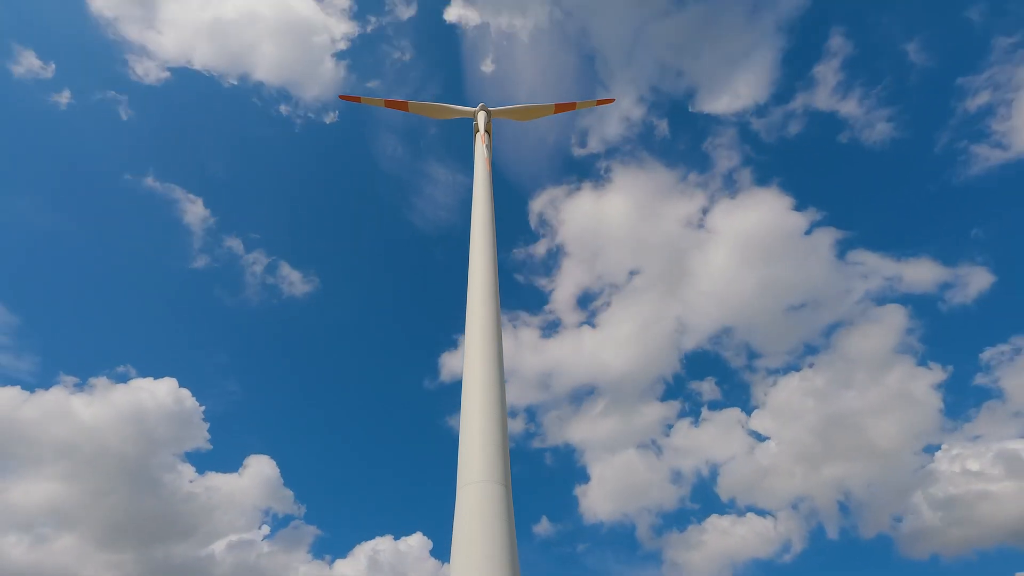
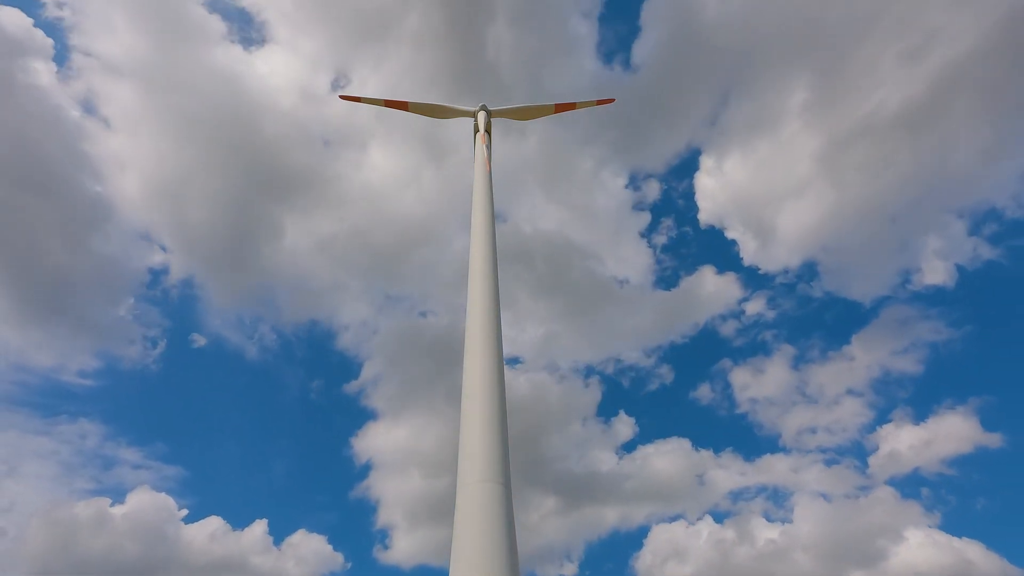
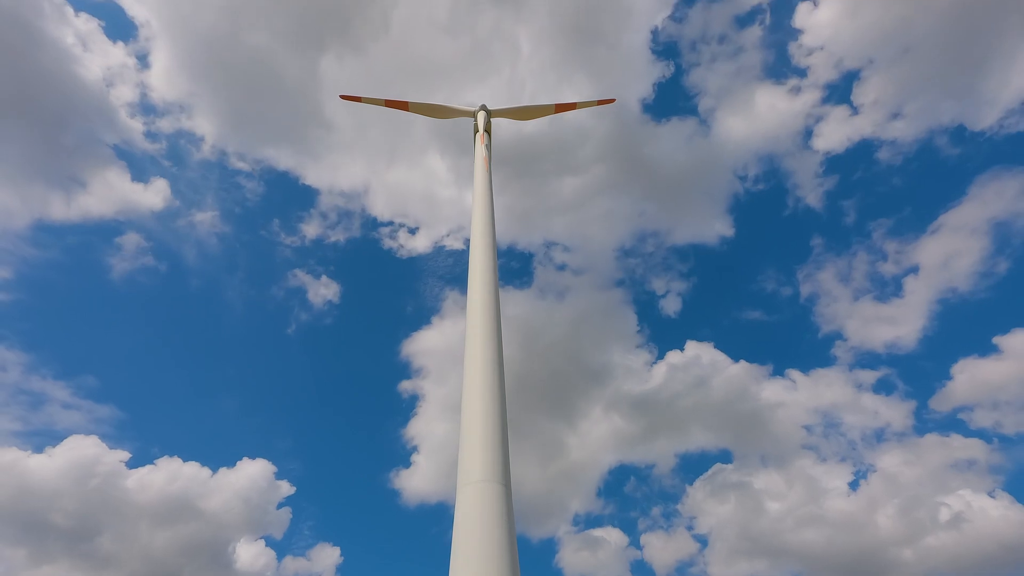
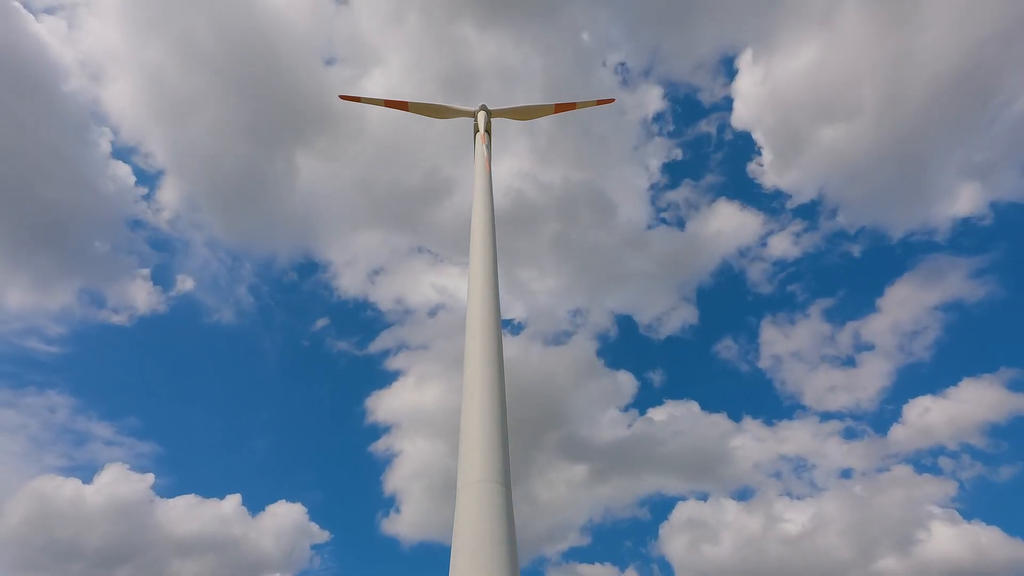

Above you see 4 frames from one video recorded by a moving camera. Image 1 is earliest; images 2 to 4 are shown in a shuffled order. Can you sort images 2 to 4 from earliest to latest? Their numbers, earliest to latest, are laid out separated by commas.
3, 4, 2
